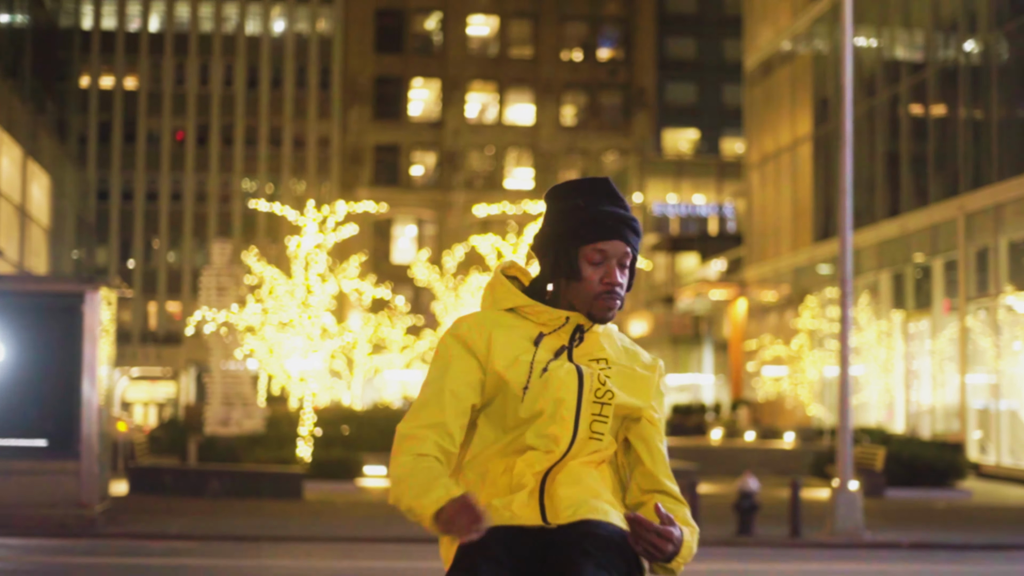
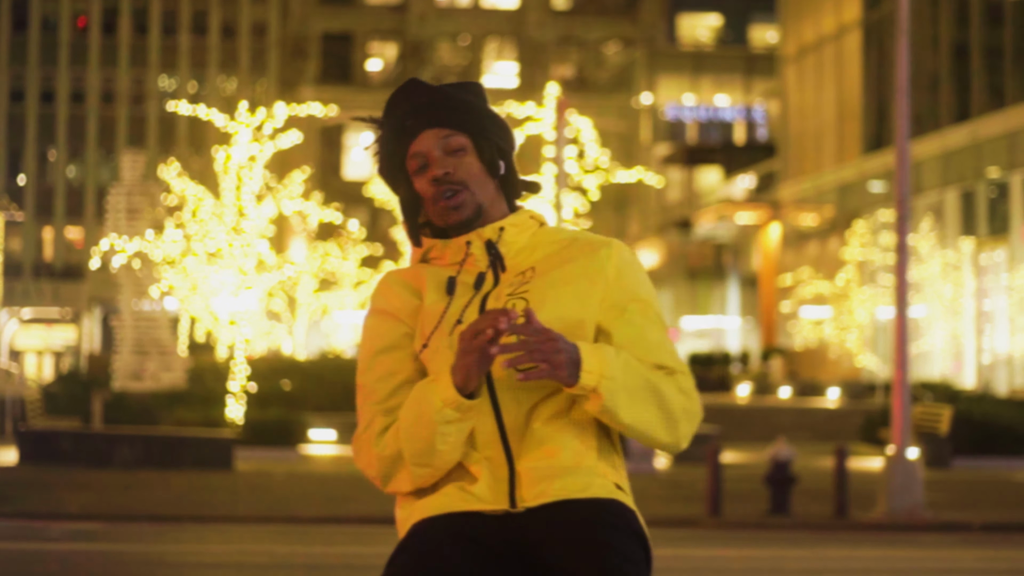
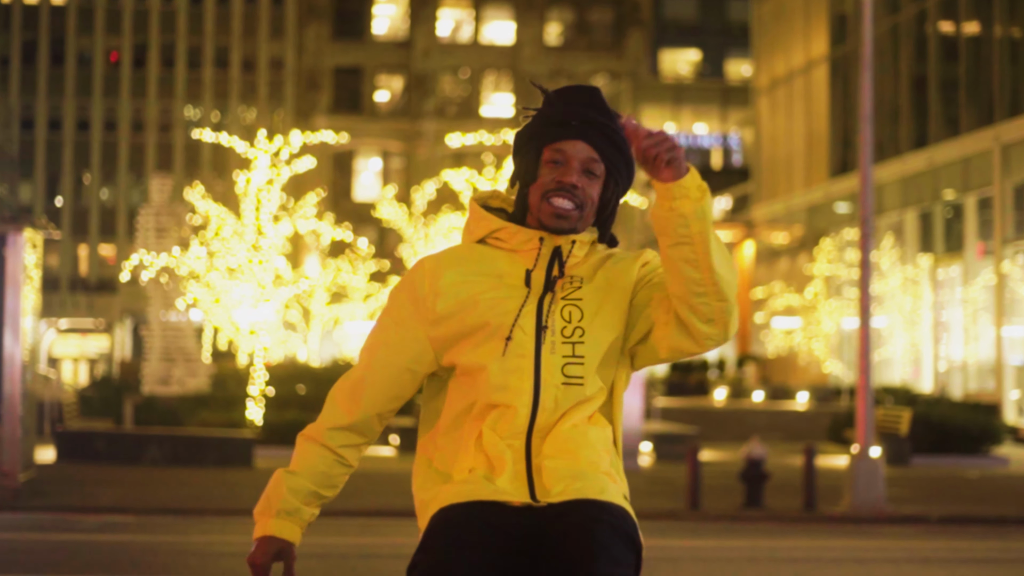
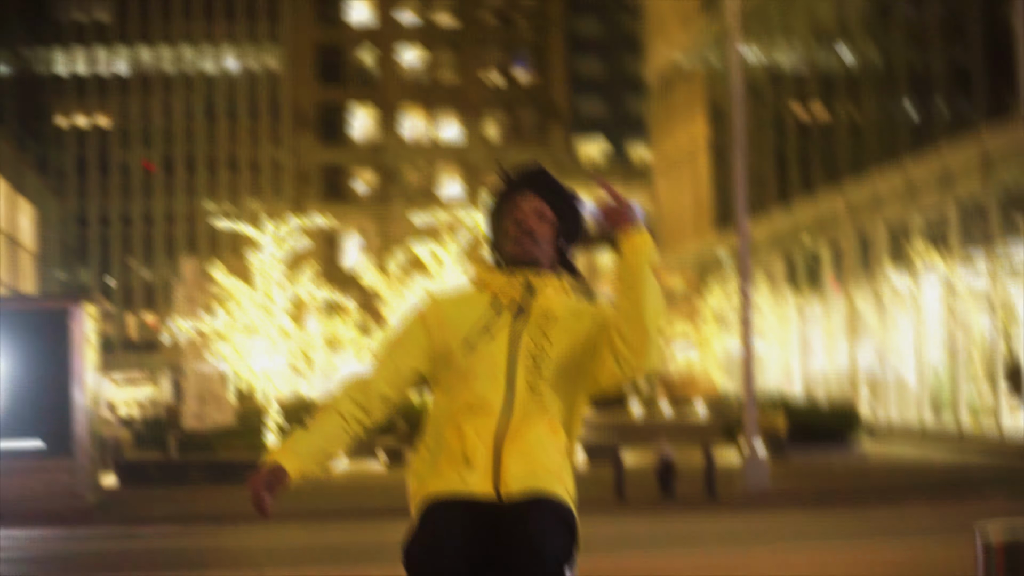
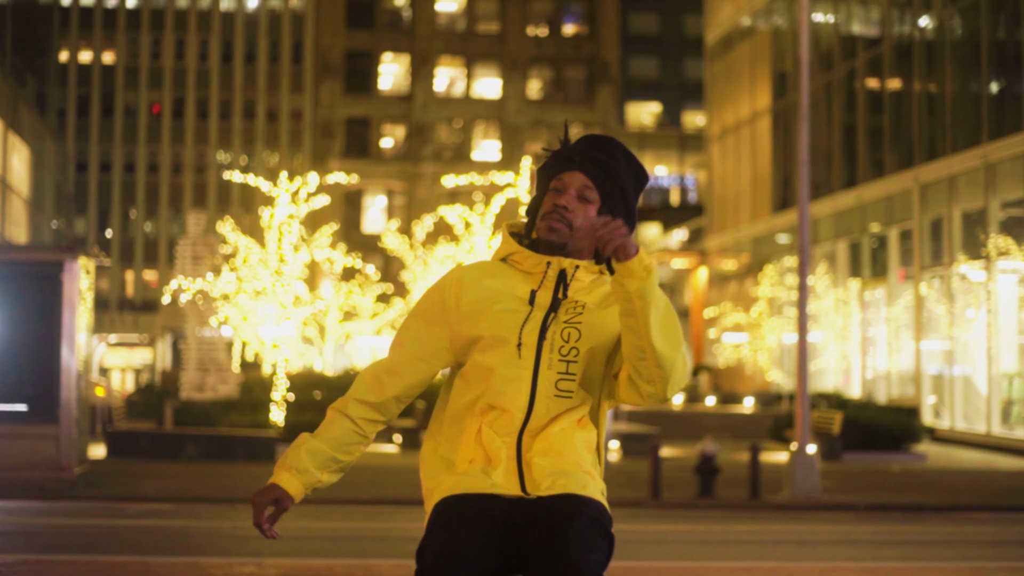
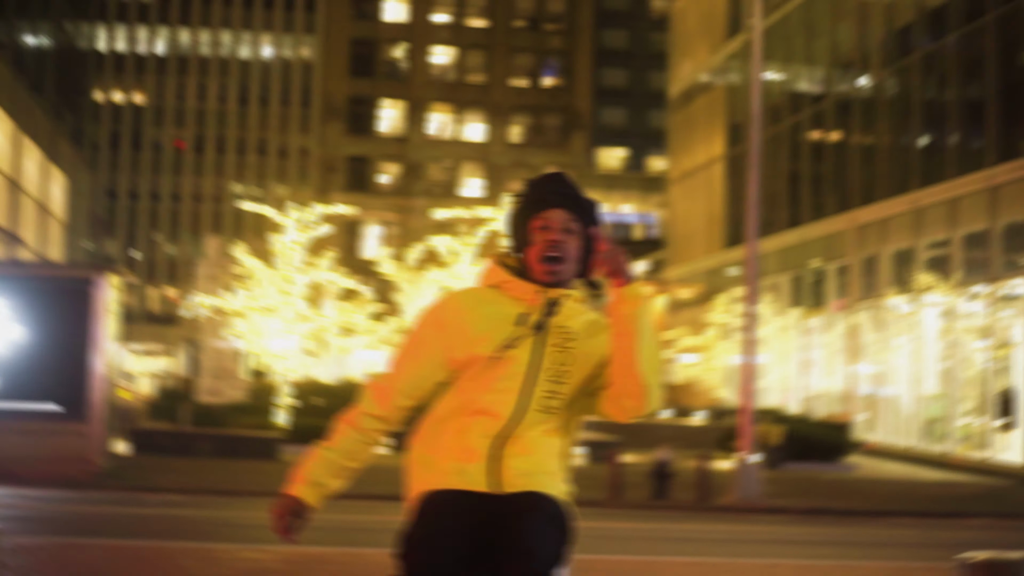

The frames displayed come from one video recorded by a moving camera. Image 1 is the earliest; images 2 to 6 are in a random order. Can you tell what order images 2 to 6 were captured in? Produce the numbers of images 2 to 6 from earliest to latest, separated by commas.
4, 6, 5, 3, 2
